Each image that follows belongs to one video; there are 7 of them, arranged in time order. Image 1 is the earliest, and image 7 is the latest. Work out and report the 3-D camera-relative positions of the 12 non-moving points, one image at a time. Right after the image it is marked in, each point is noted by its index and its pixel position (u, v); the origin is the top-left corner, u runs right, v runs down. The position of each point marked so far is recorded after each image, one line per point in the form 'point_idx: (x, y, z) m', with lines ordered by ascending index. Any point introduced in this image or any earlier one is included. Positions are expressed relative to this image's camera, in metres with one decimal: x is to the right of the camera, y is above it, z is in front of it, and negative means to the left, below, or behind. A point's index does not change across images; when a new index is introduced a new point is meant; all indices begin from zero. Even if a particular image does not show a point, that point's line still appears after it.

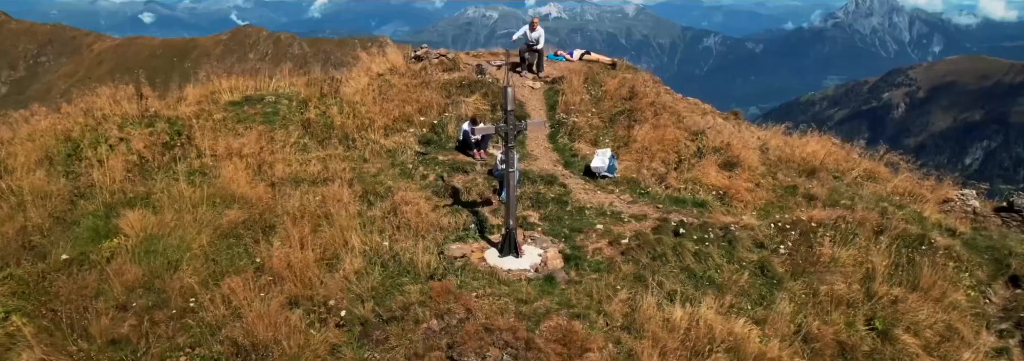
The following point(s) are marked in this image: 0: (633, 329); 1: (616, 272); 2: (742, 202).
0: (+1.4, -1.7, +10.4) m
1: (+1.3, -1.1, +11.4) m
2: (+3.3, -0.3, +12.9) m
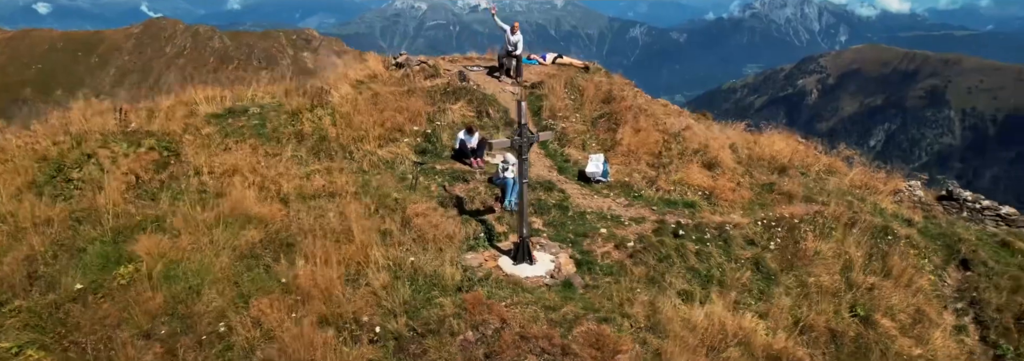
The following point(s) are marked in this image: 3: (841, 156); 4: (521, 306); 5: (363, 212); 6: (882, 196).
0: (+1.8, -1.8, +11.2) m
1: (+1.6, -1.3, +12.1) m
2: (+3.4, -0.3, +13.9) m
3: (+6.1, +0.4, +16.0) m
4: (+0.1, -1.6, +11.4) m
5: (-2.1, -0.6, +13.1) m
6: (+6.1, -0.2, +14.8) m
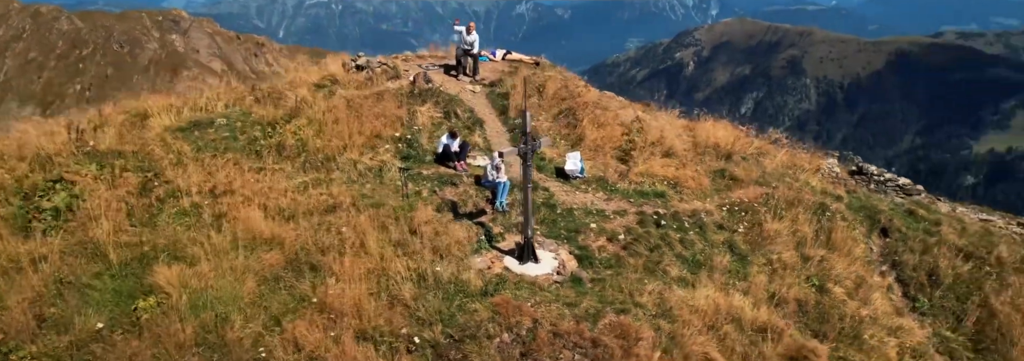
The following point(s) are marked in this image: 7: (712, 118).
0: (+2.2, -1.9, +12.5) m
1: (+1.7, -1.3, +13.3) m
2: (+3.1, -0.2, +15.3) m
3: (+5.3, +0.8, +17.9) m
4: (+0.5, -1.7, +12.3) m
5: (-2.1, -0.7, +13.5) m
6: (+5.6, +0.1, +16.7) m
7: (+4.1, +1.2, +18.2) m
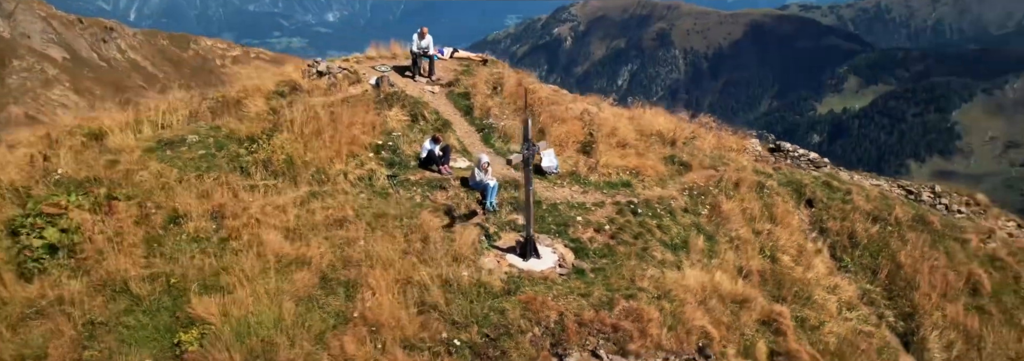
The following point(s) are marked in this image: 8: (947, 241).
0: (+2.4, -1.8, +14.0) m
1: (+1.8, -1.2, +14.7) m
2: (+2.6, +0.1, +16.9) m
3: (+4.2, +1.3, +19.8) m
4: (+0.8, -1.8, +13.5) m
5: (-2.0, -0.9, +14.1) m
6: (+4.8, +0.6, +18.7) m
7: (+2.9, +1.6, +19.8) m
8: (+8.6, -1.2, +17.6) m
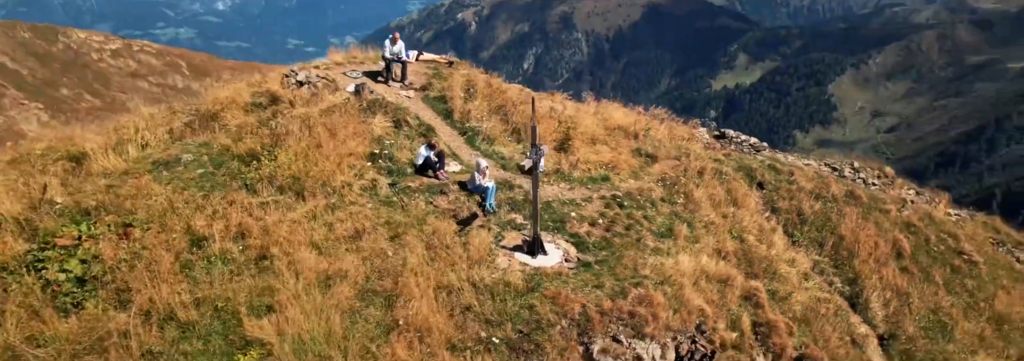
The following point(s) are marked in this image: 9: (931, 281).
0: (+2.7, -1.7, +15.4) m
1: (+1.9, -1.2, +16.0) m
2: (+2.3, +0.2, +18.3) m
3: (+3.3, +1.6, +21.3) m
4: (+1.1, -1.8, +14.7) m
5: (-1.7, -1.1, +14.8) m
6: (+4.1, +0.9, +20.4) m
7: (+2.0, +1.8, +21.1) m
8: (+8.1, -0.7, +20.0) m
9: (+8.8, -2.1, +18.8) m
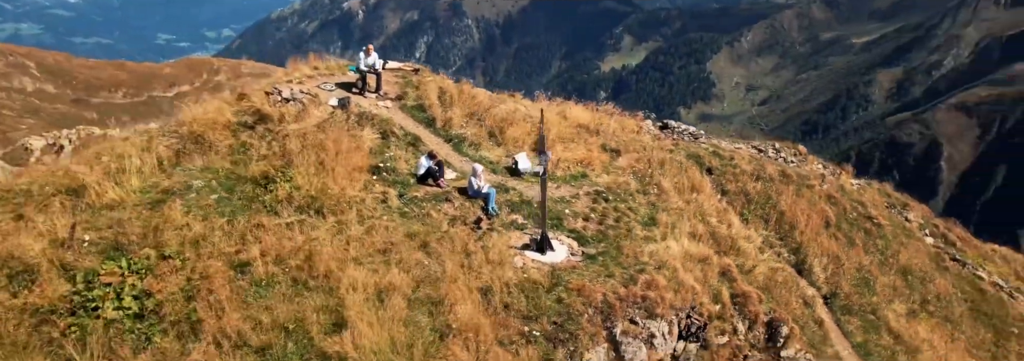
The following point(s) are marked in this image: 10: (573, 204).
0: (+2.9, -1.7, +17.4) m
1: (+2.0, -1.1, +17.9) m
2: (+1.9, +0.3, +20.1) m
3: (+2.3, +1.9, +23.2) m
4: (+1.5, -1.9, +16.4) m
5: (-1.3, -1.3, +16.0) m
6: (+3.2, +1.2, +22.5) m
7: (+1.1, +2.0, +22.8) m
8: (+7.4, -0.1, +22.8) m
9: (+8.4, -1.6, +21.8) m
10: (+1.3, -0.5, +18.5) m
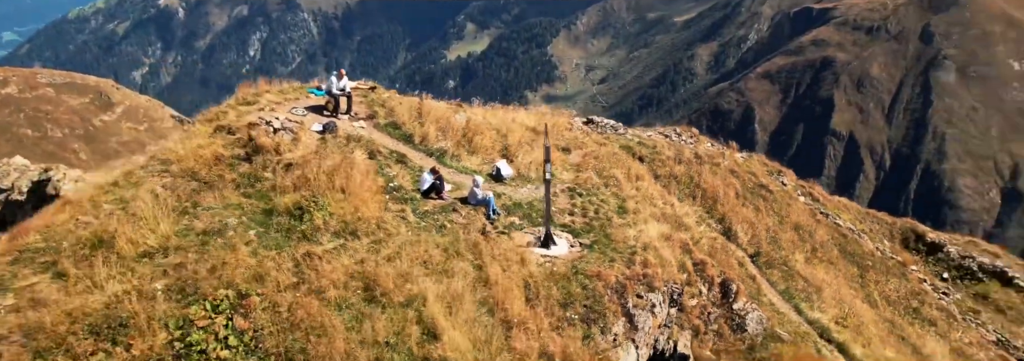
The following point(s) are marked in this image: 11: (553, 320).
0: (+3.0, -1.5, +20.5) m
1: (+2.0, -1.1, +20.7) m
2: (+1.2, +0.4, +22.8) m
3: (+0.6, +2.0, +25.8) m
4: (+2.0, -1.9, +19.2) m
5: (-0.7, -1.7, +18.0) m
6: (+1.8, +1.5, +25.4) m
7: (-0.5, +2.1, +25.1) m
8: (+5.8, +0.5, +26.8) m
9: (+7.1, -0.8, +26.2) m
10: (+1.1, -0.5, +21.1) m
11: (+0.9, -2.7, +17.5) m
